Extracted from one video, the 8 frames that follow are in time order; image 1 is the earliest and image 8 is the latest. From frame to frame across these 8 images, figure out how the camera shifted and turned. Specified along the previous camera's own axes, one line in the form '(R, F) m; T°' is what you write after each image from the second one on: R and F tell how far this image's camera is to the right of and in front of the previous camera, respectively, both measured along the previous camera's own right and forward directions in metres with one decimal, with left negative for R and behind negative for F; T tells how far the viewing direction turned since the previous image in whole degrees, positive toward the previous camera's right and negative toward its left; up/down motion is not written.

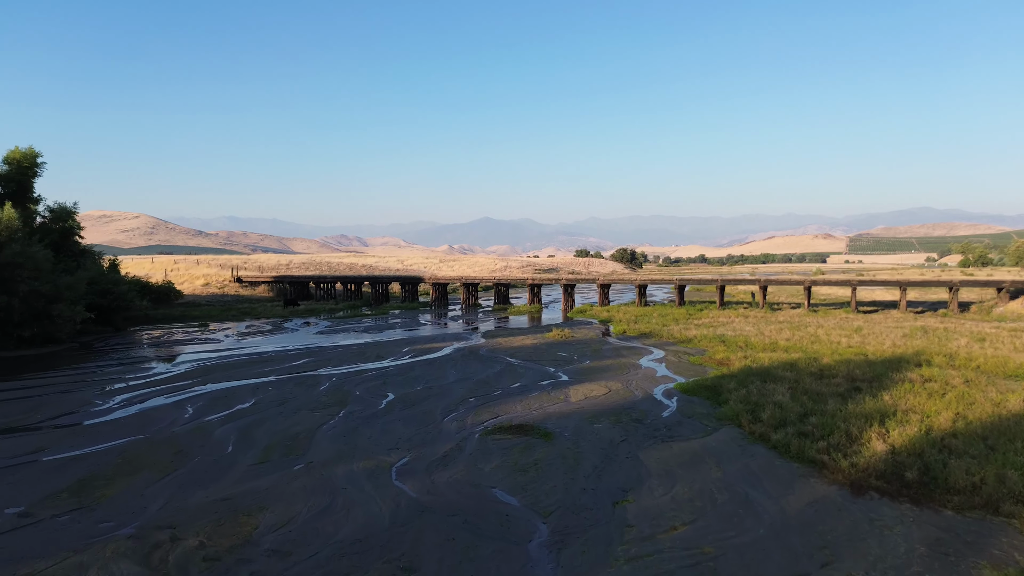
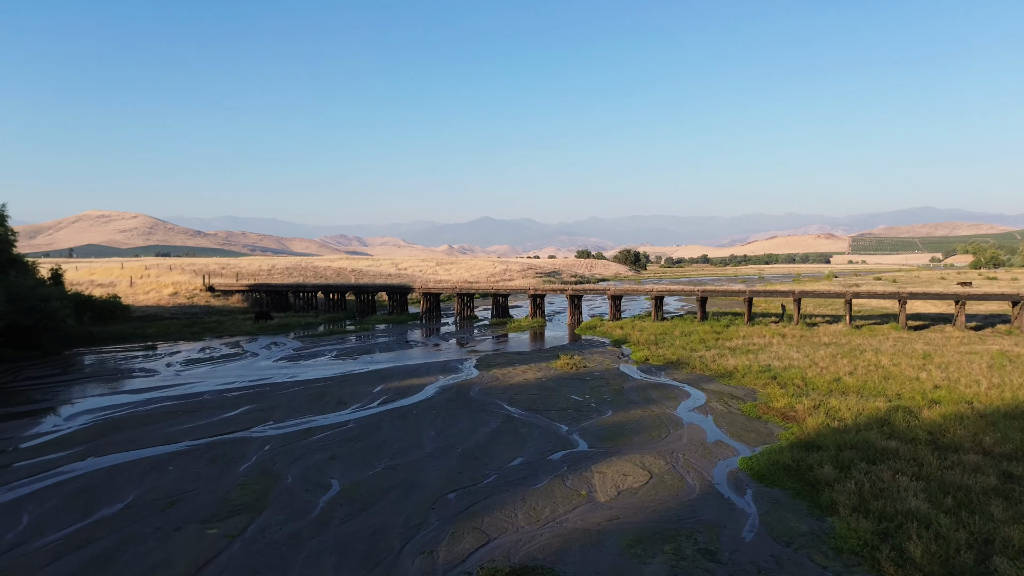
(0.0, +4.3) m; 0°
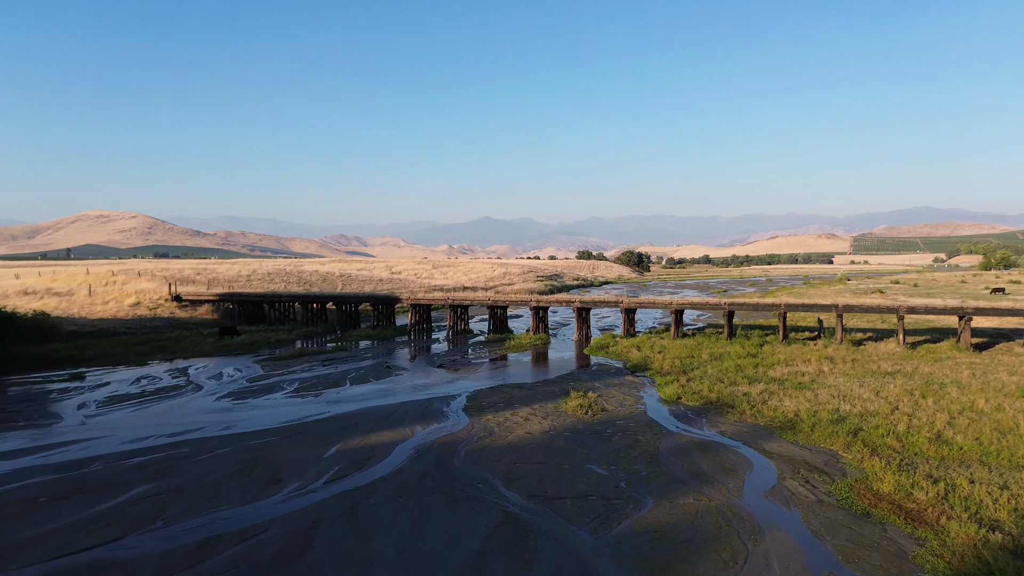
(0.0, +4.3) m; 0°
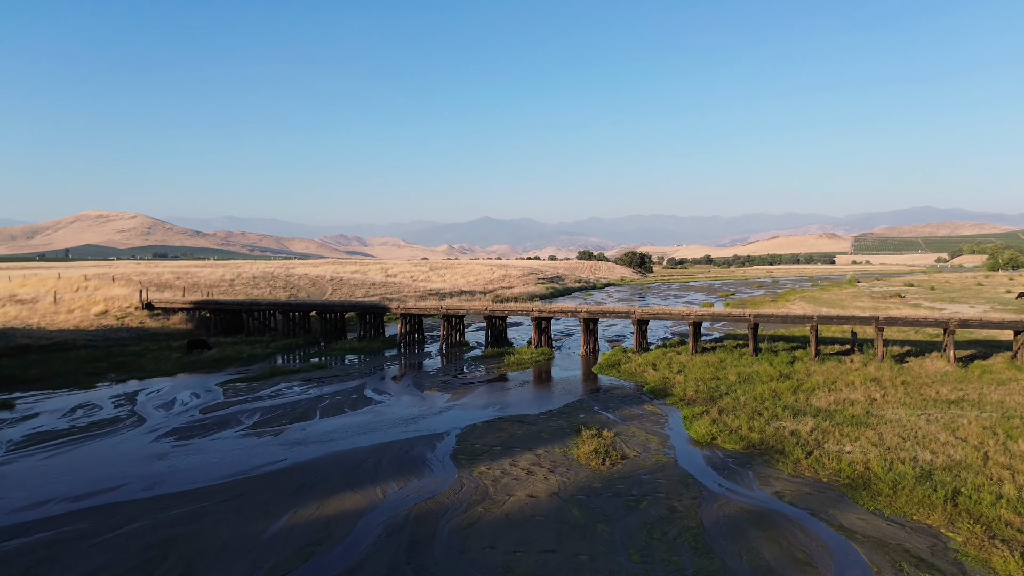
(0.0, +3.1) m; 0°
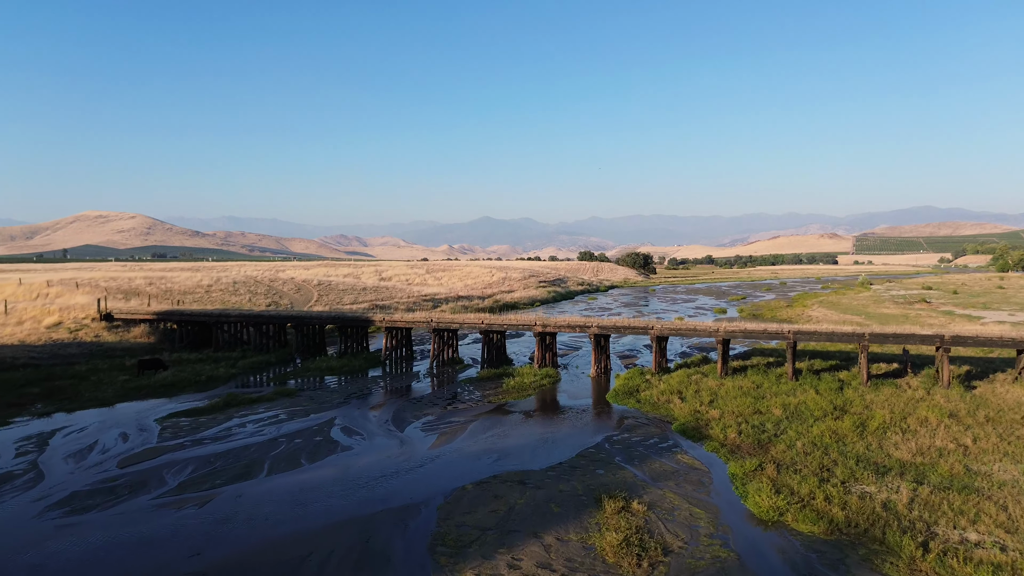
(0.0, +3.7) m; 0°
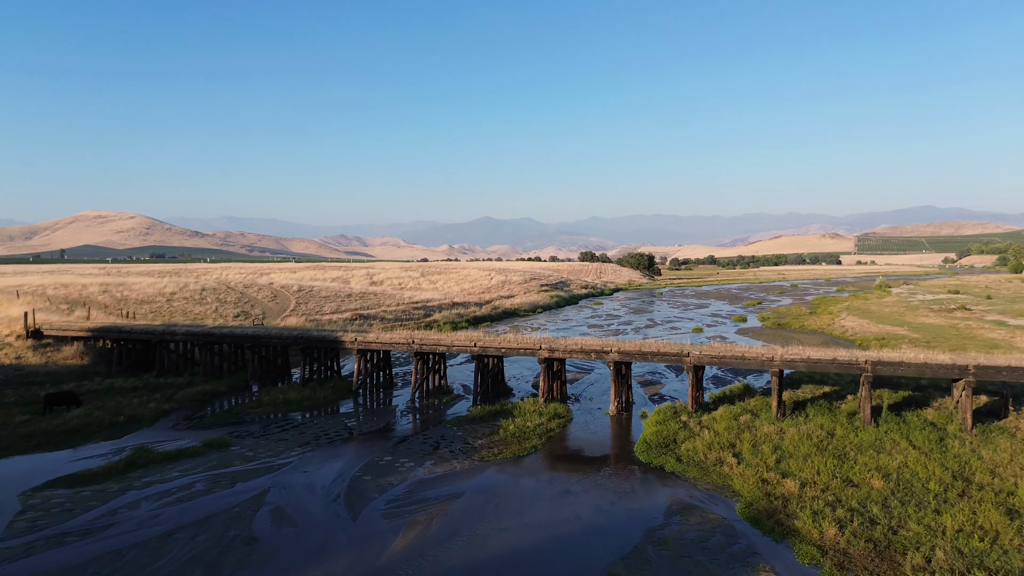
(0.0, +4.9) m; 0°
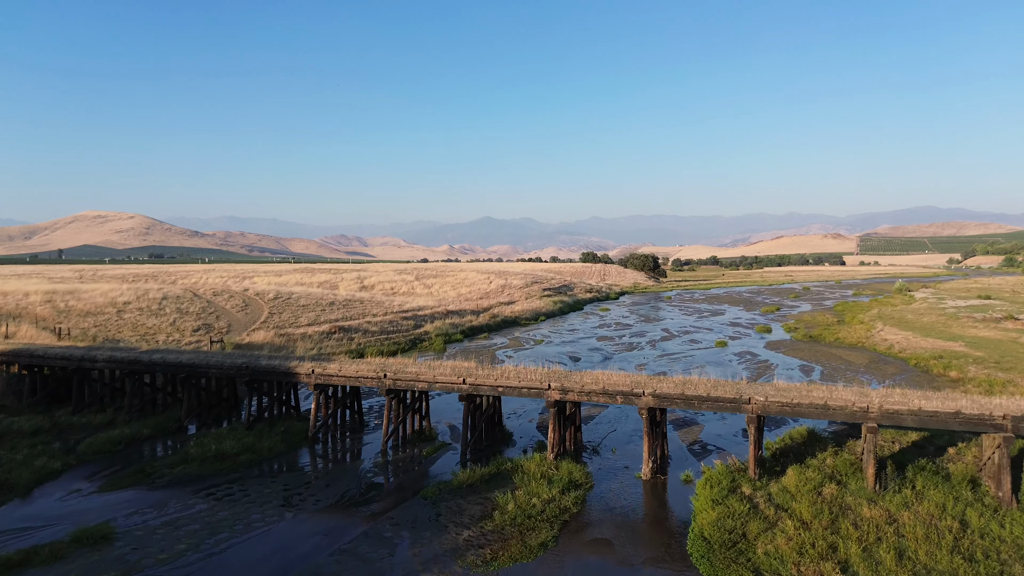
(0.0, +4.9) m; 0°
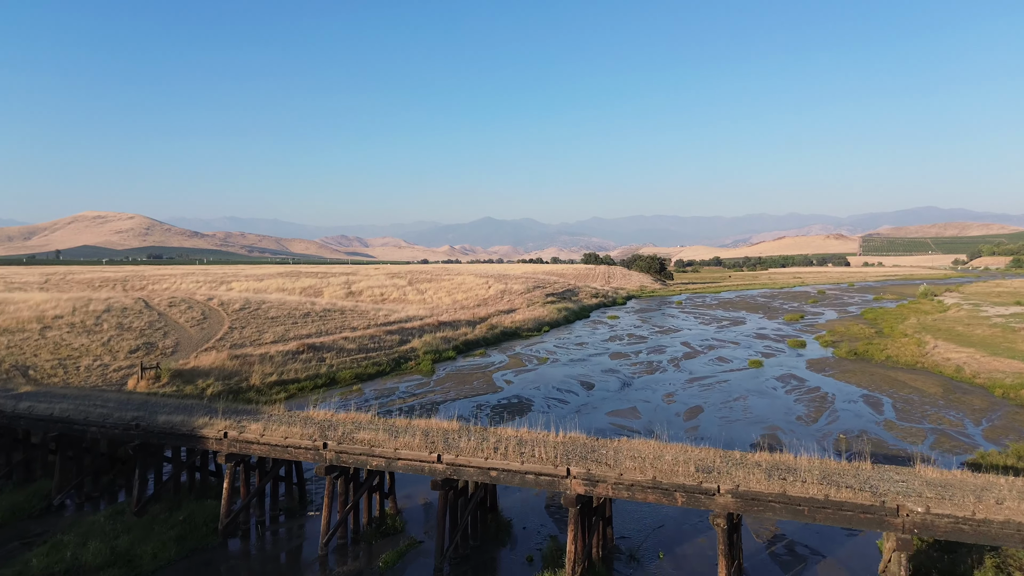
(0.0, +5.5) m; 0°
